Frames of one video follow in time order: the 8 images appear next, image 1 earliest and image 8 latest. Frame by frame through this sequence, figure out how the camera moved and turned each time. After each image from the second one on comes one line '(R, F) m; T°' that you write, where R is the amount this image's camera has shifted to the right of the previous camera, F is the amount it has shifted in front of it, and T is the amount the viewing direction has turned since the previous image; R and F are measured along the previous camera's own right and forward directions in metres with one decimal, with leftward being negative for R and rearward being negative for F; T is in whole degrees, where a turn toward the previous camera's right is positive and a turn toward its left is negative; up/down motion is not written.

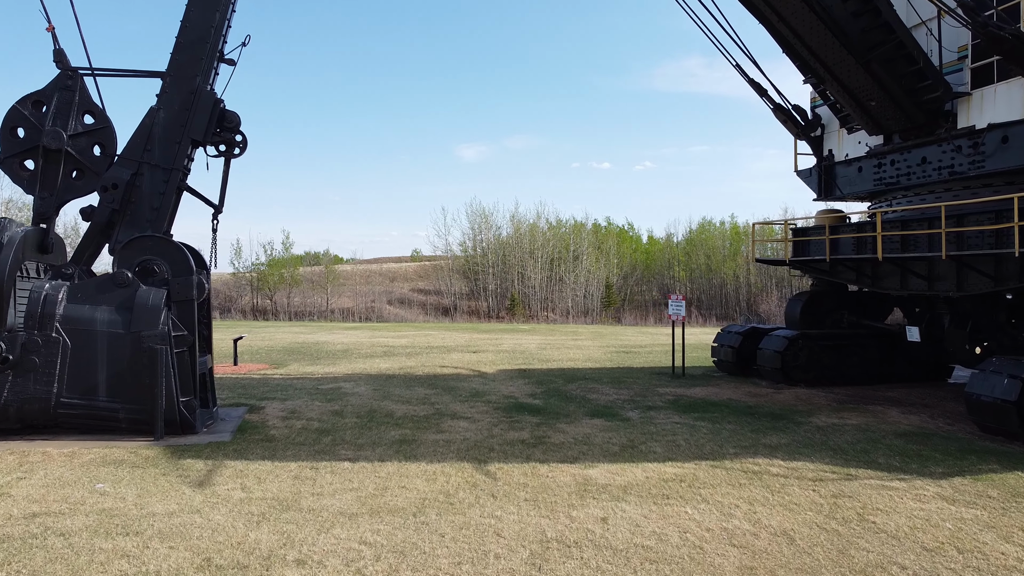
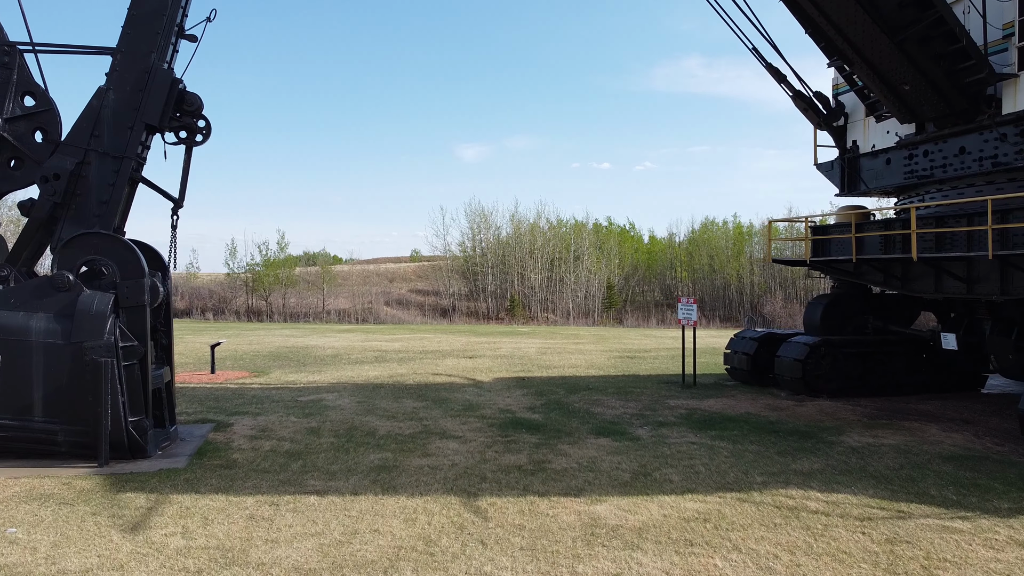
(0.0, +0.9) m; 0°
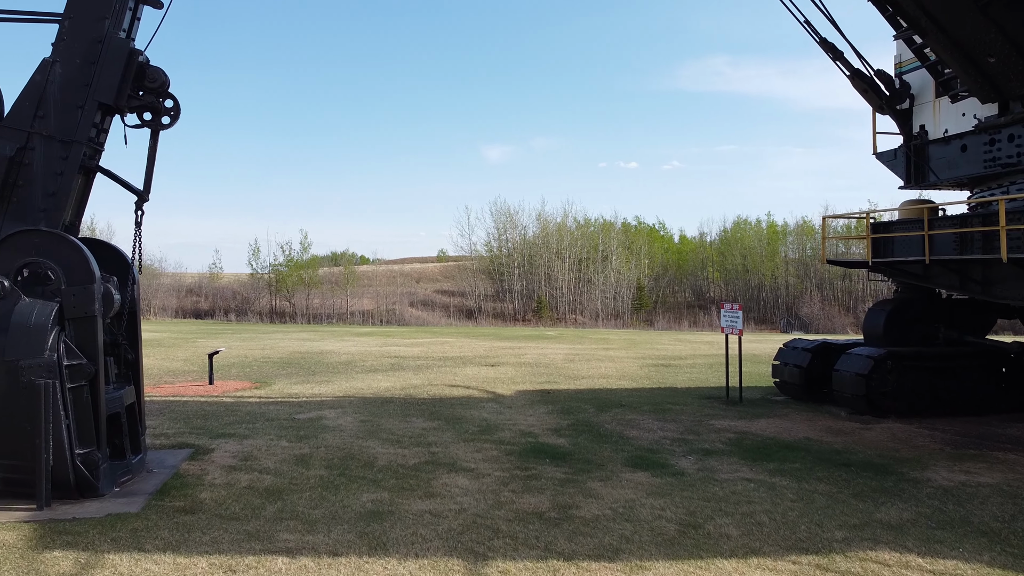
(+0.1, +1.2) m; -2°
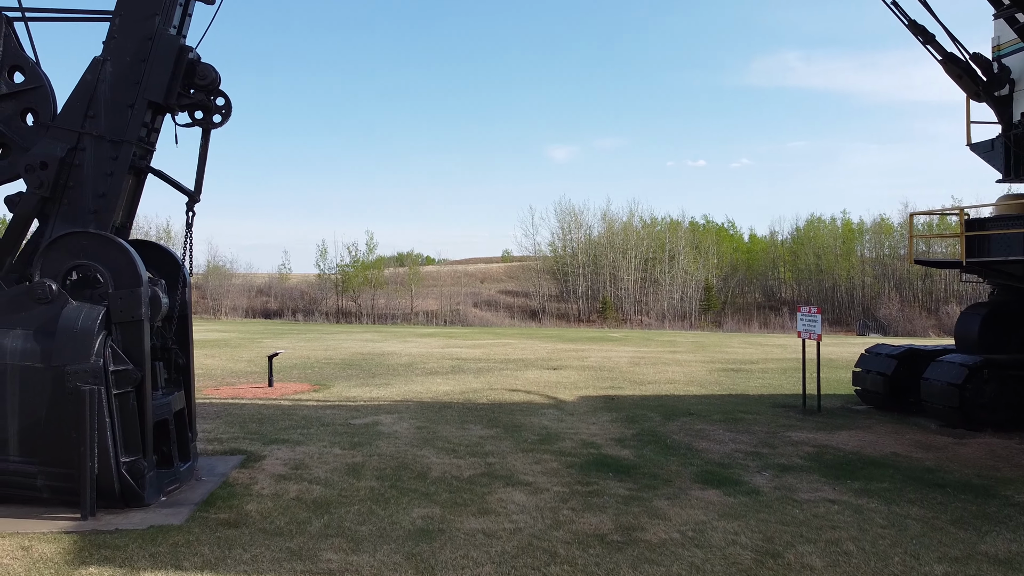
(0.0, +0.5) m; -5°
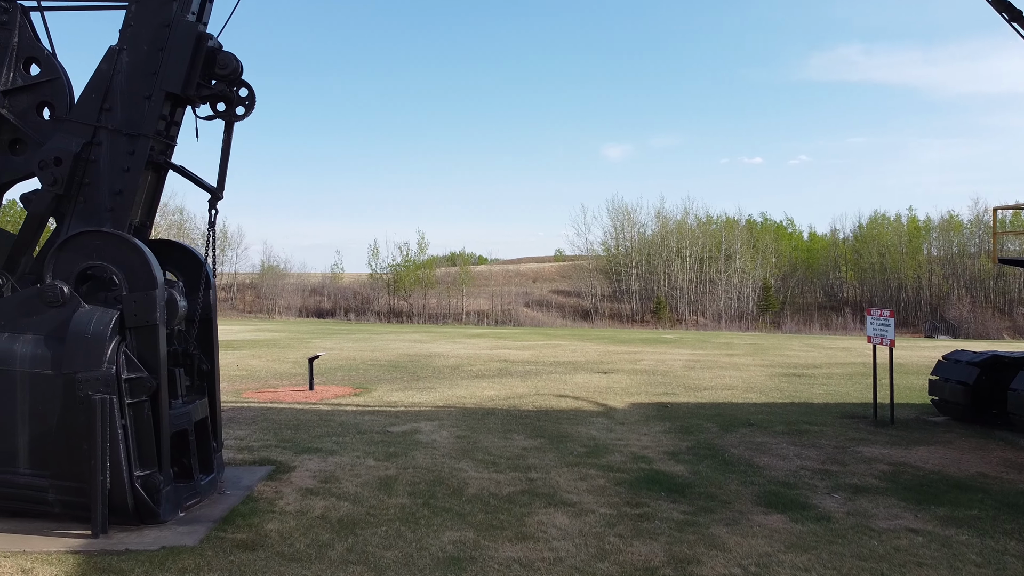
(+0.1, +0.6) m; -5°
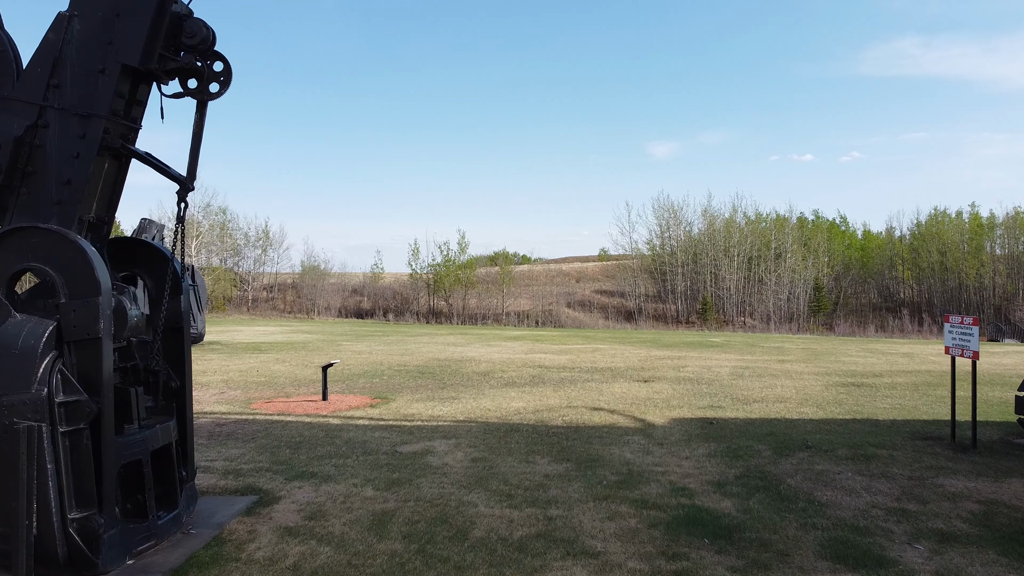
(+0.2, +1.0) m; -4°
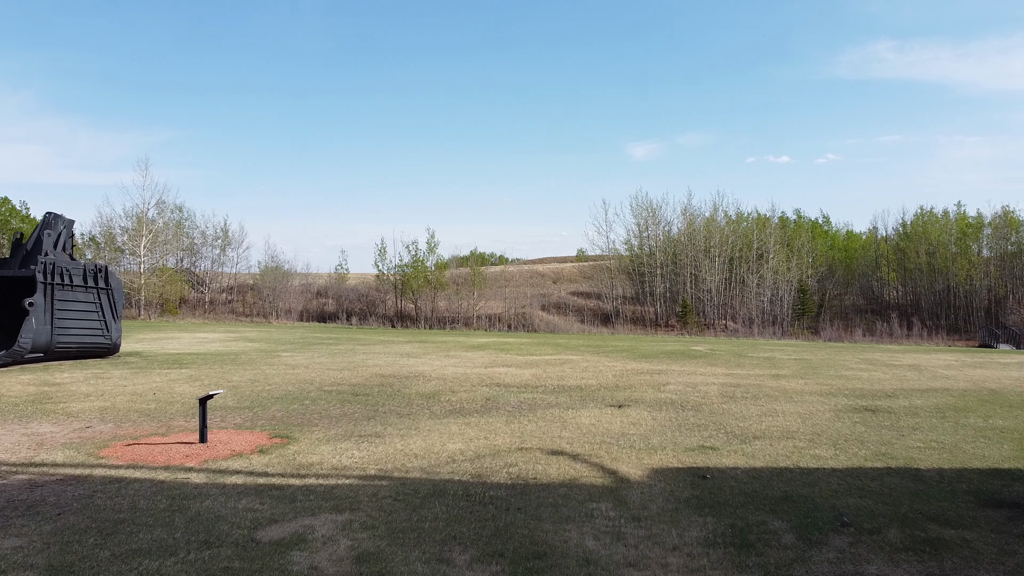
(+0.5, +2.3) m; +2°
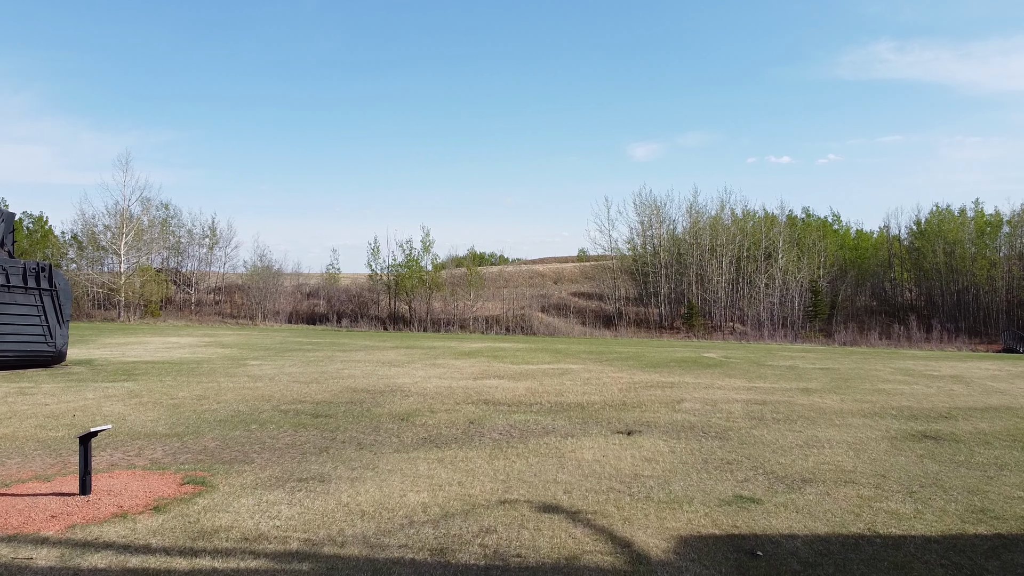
(+0.2, +1.9) m; 0°
